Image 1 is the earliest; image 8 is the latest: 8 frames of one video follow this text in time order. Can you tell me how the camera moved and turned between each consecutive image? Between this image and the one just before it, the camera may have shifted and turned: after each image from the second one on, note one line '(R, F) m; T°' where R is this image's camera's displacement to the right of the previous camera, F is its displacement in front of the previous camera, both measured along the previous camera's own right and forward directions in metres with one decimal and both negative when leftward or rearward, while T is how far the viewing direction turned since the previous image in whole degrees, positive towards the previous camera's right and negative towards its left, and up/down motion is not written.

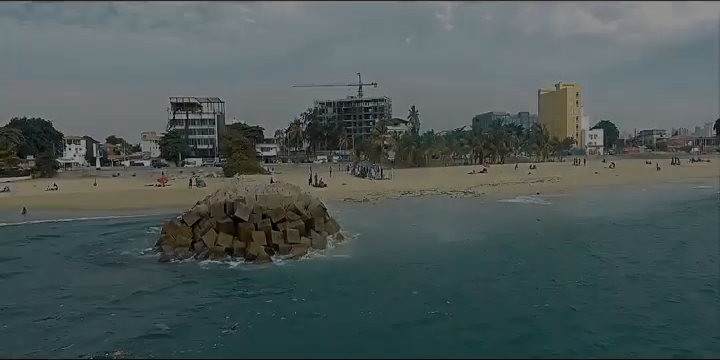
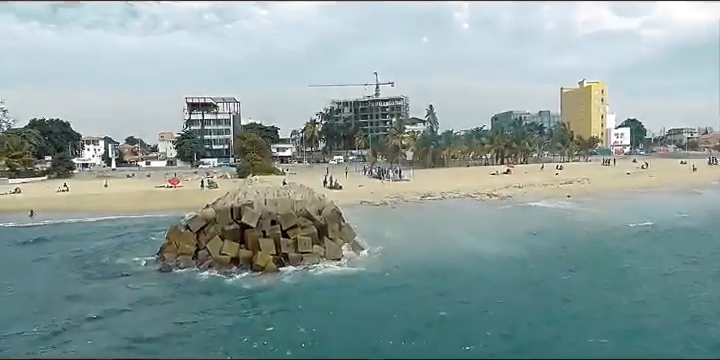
(-0.1, +2.2) m; -2°
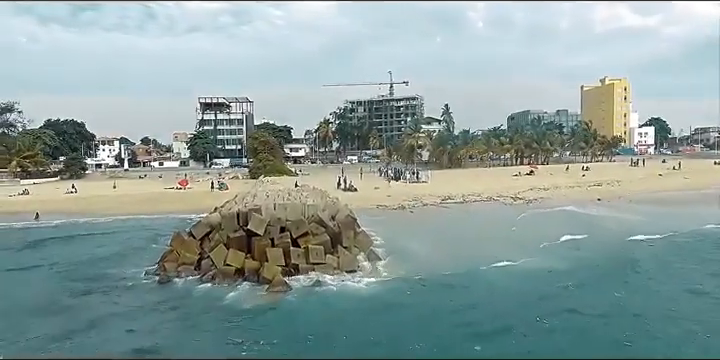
(-0.2, +2.0) m; -2°
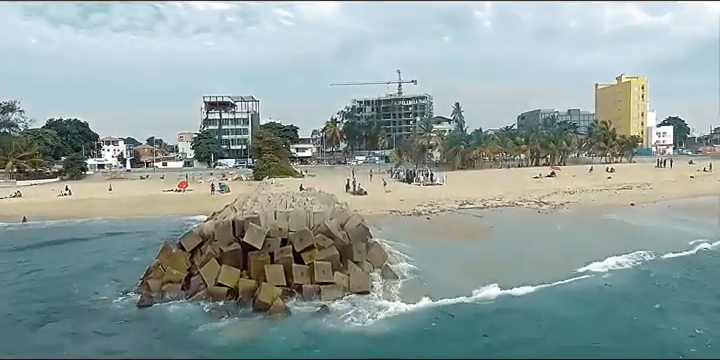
(-0.3, +2.9) m; -1°
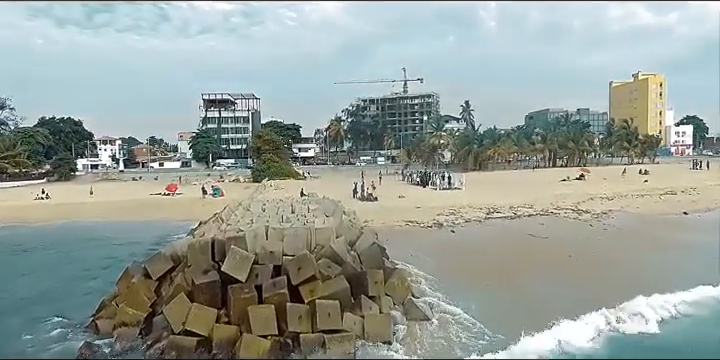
(-0.4, +4.4) m; 0°
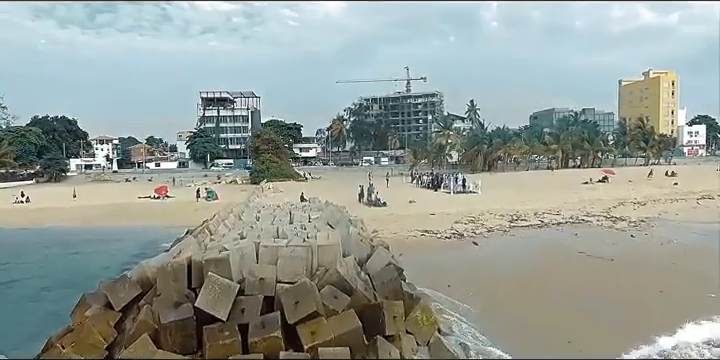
(-0.3, +3.1) m; 0°
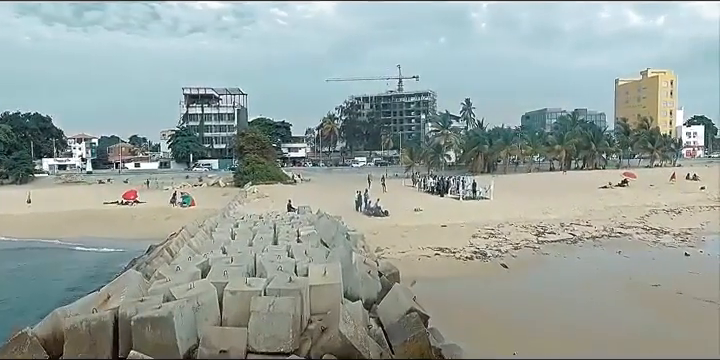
(-0.5, +4.0) m; +1°
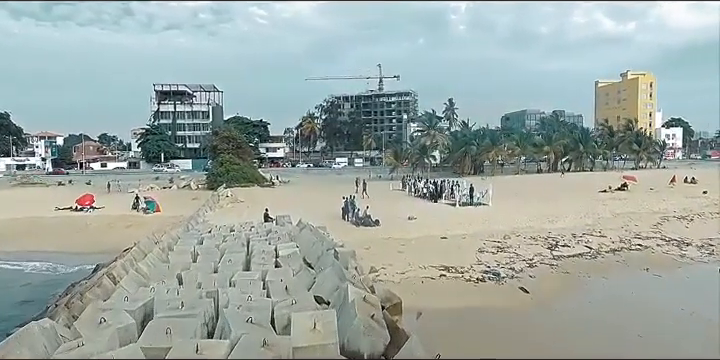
(-0.4, +2.9) m; +3°
